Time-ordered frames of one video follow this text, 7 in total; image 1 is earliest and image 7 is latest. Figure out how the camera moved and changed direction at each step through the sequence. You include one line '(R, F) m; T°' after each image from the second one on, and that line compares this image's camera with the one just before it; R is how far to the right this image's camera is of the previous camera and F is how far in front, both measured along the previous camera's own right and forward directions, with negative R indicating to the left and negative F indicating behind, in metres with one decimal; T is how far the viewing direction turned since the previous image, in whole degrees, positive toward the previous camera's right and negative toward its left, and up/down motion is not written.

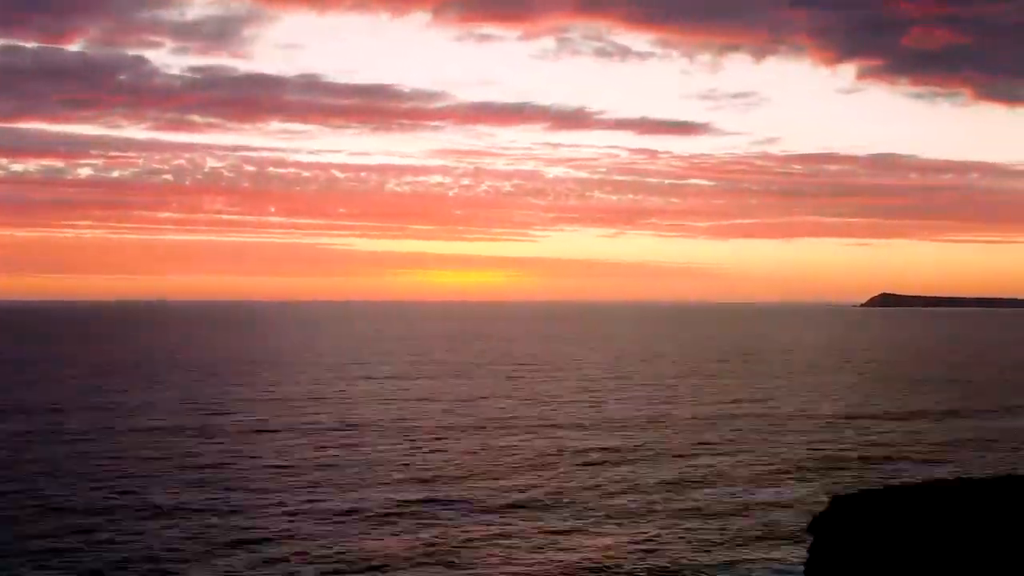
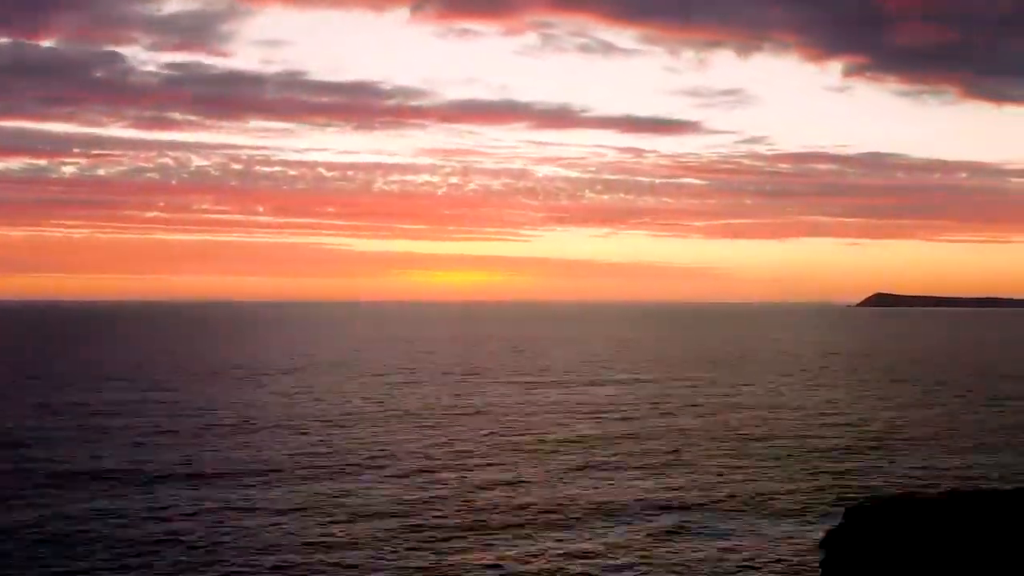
(-2.6, -0.3) m; -5°
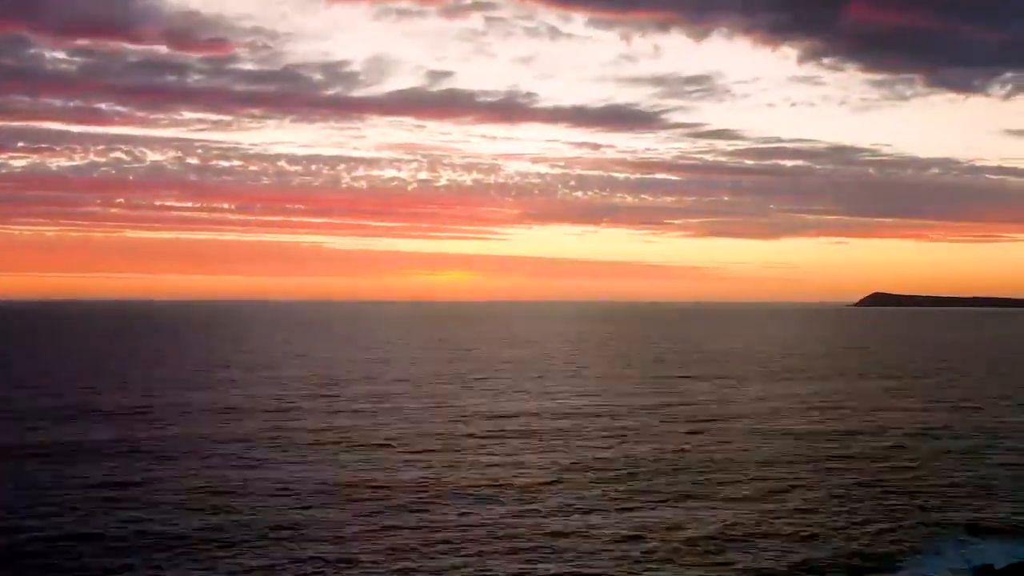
(+7.6, +9.9) m; +1°
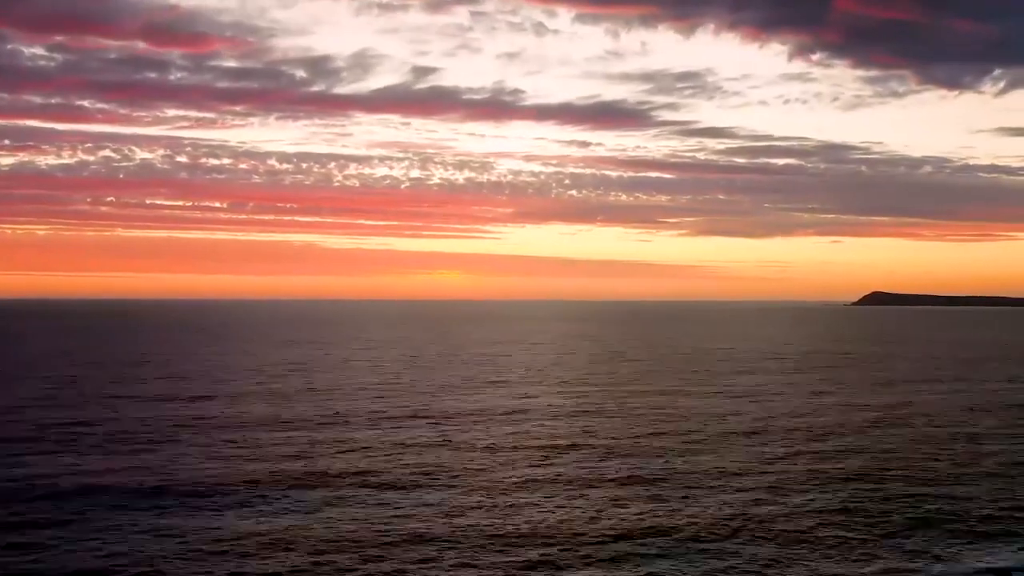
(+2.2, +2.5) m; 0°
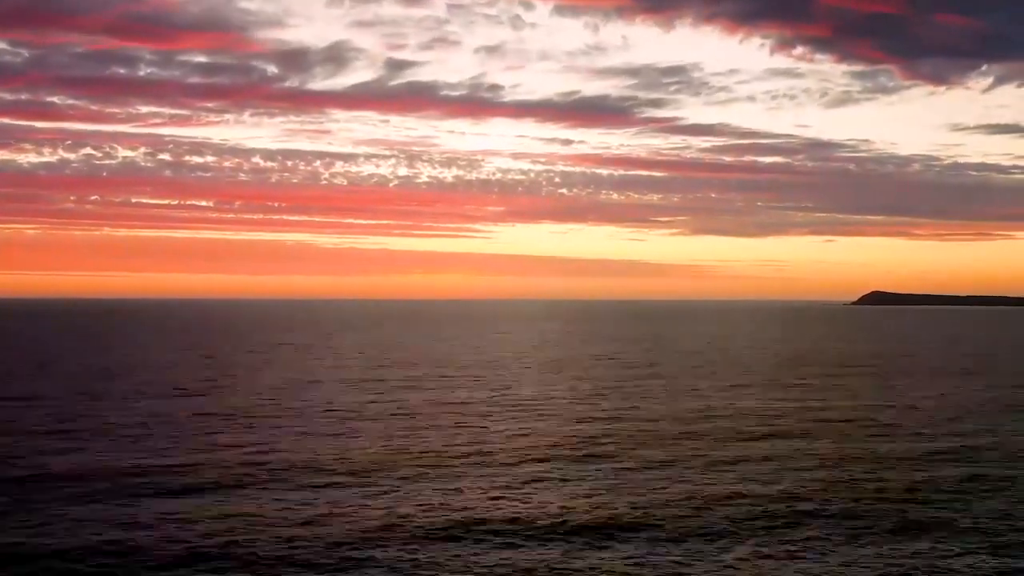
(+3.5, +4.0) m; 0°
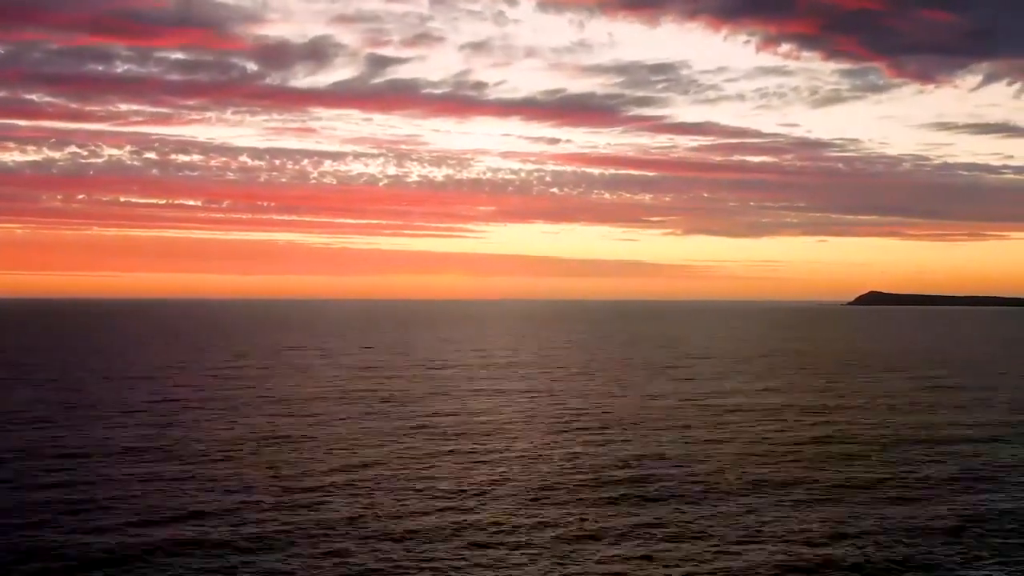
(+2.1, +2.5) m; 0°
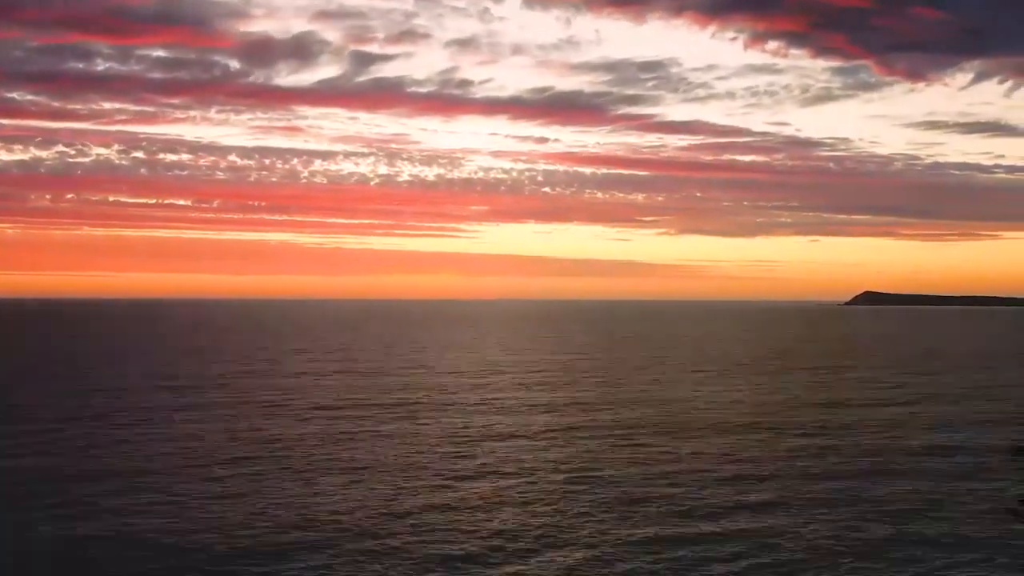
(+1.6, +2.0) m; 0°
